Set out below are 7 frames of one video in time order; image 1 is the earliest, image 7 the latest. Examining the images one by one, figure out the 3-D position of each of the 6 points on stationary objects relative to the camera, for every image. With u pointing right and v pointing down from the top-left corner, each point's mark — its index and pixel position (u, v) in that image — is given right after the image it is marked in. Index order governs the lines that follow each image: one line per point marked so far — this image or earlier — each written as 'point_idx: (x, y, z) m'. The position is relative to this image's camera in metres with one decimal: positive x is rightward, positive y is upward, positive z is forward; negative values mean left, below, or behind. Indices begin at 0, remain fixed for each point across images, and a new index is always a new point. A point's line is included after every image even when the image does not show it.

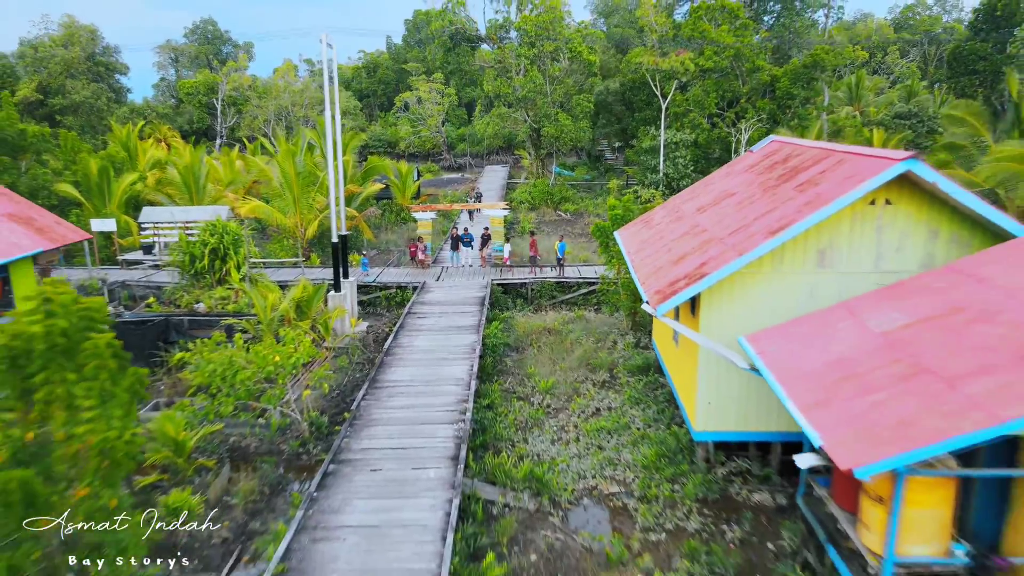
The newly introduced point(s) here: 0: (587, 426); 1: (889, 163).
0: (+0.7, -1.3, +8.5) m
1: (+2.7, +0.9, +6.2) m
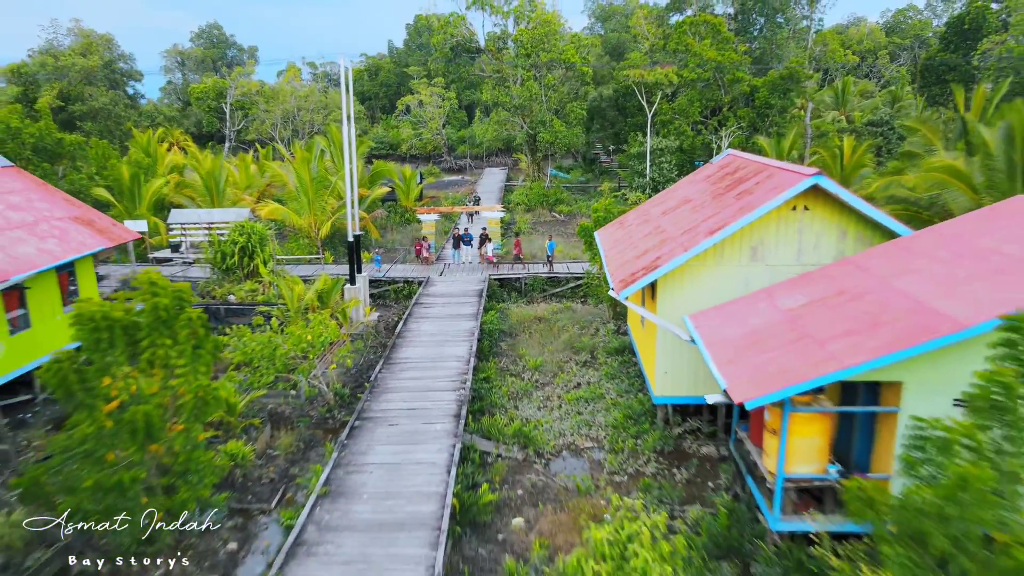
0: (+0.7, -1.2, +10.1) m
1: (+2.6, +1.0, +7.8) m
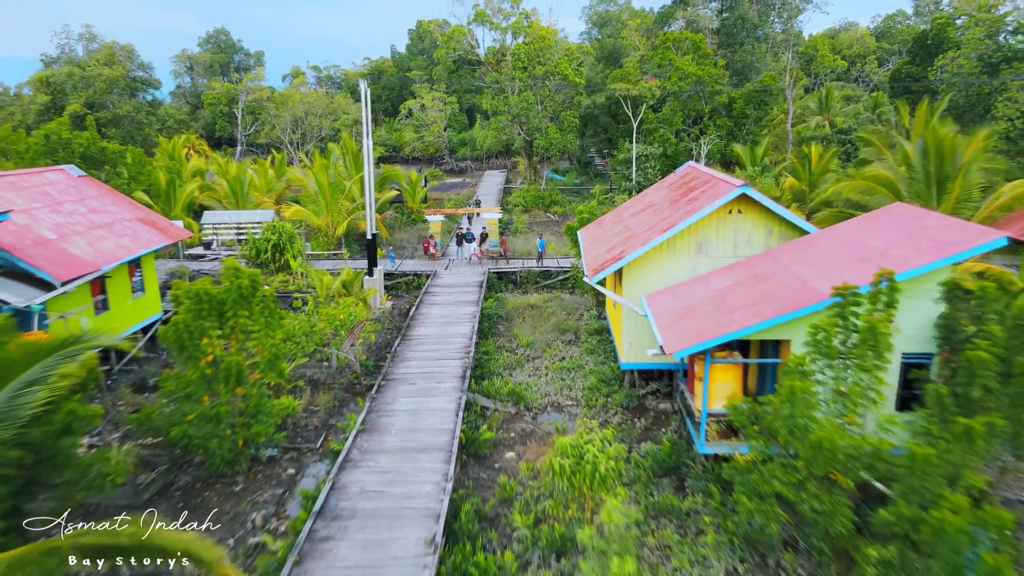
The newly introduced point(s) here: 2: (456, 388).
0: (+0.6, -1.1, +12.2) m
1: (+2.5, +1.1, +9.9) m
2: (-0.7, -1.2, +10.4) m
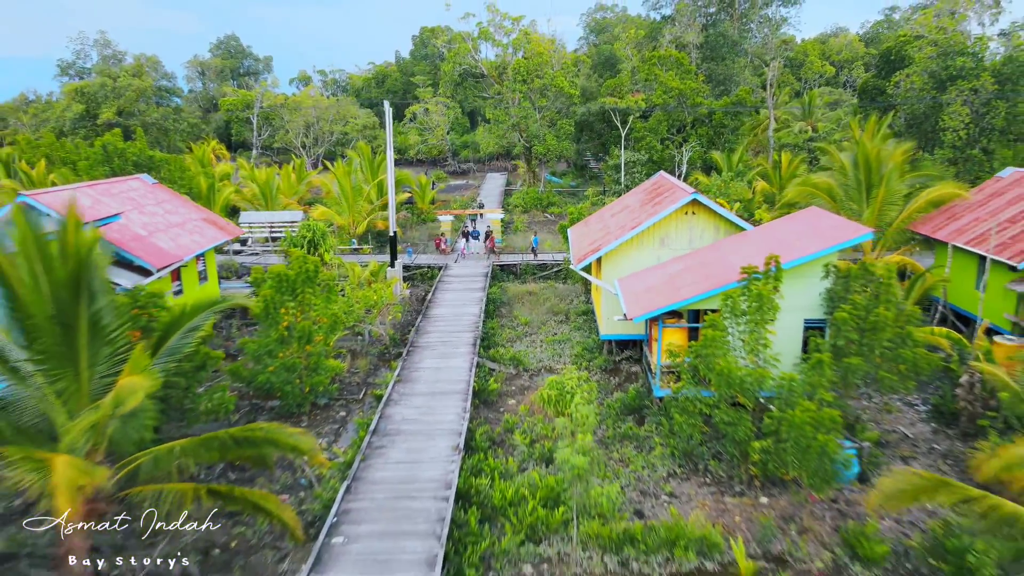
0: (+0.6, -0.8, +15.0) m
1: (+2.5, +1.4, +12.7) m
2: (-0.6, -1.0, +13.1) m
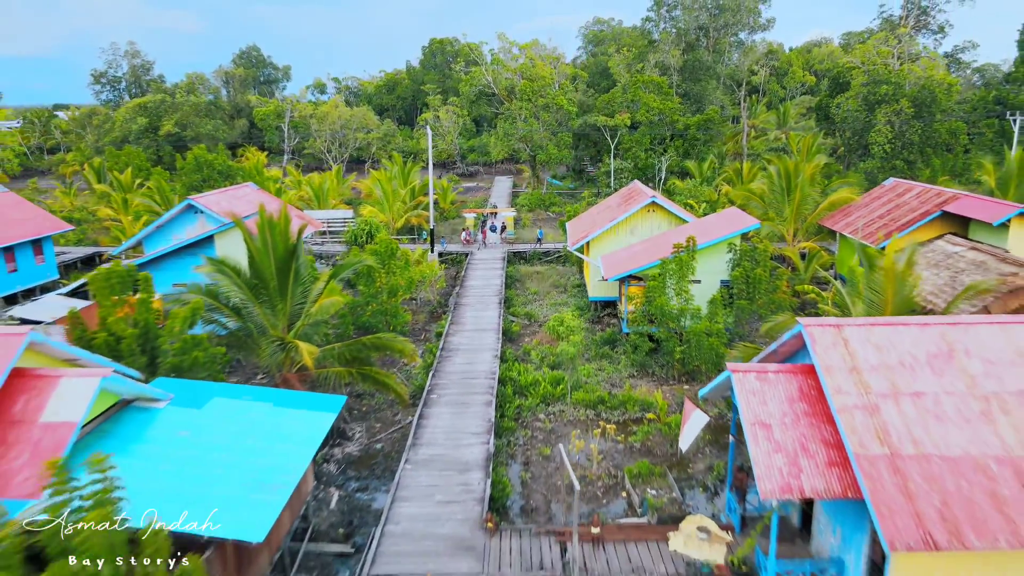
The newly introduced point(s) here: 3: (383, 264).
0: (+0.9, -0.3, +20.6) m
1: (+2.9, +1.9, +18.3) m
2: (-0.3, -0.4, +18.8) m
3: (-2.5, +0.4, +16.9) m
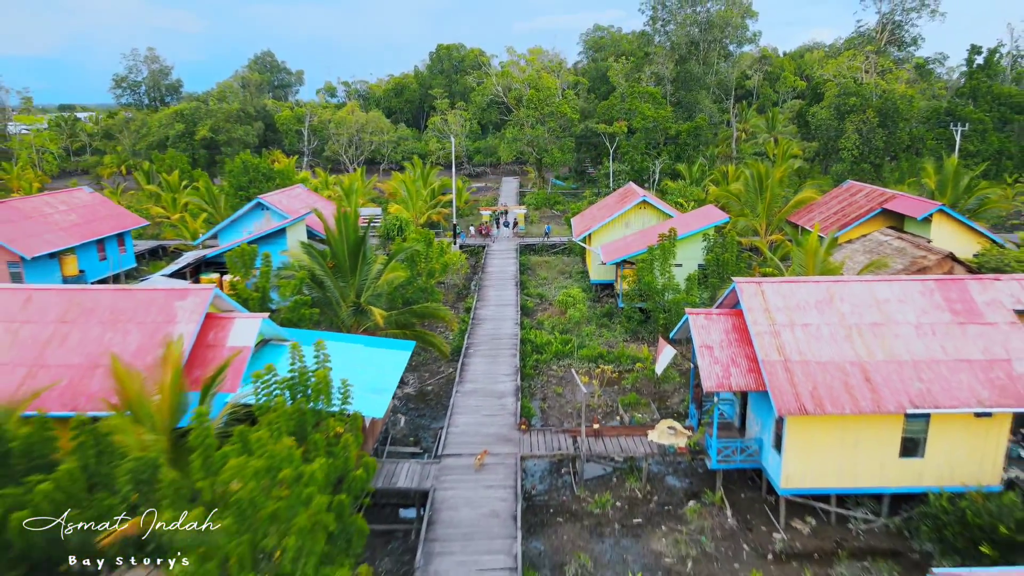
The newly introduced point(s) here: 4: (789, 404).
0: (+1.3, +0.1, +24.4) m
1: (+3.2, +2.3, +22.1) m
2: (0.0, 0.0, +22.6) m
3: (-2.1, +0.8, +20.7) m
4: (+3.1, -1.3, +9.8) m
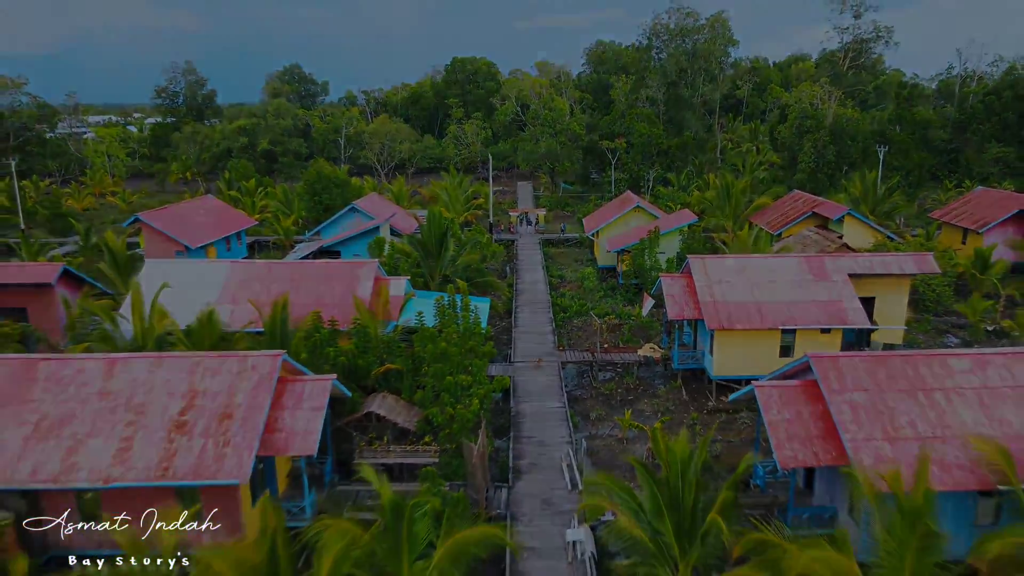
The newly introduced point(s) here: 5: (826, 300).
0: (+2.3, +0.7, +32.3) m
1: (+4.2, +2.9, +30.0) m
2: (+1.0, +0.6, +30.5) m
3: (-1.1, +1.4, +28.6) m
4: (+4.0, -0.7, +17.7) m
5: (+6.4, -0.3, +18.1) m
